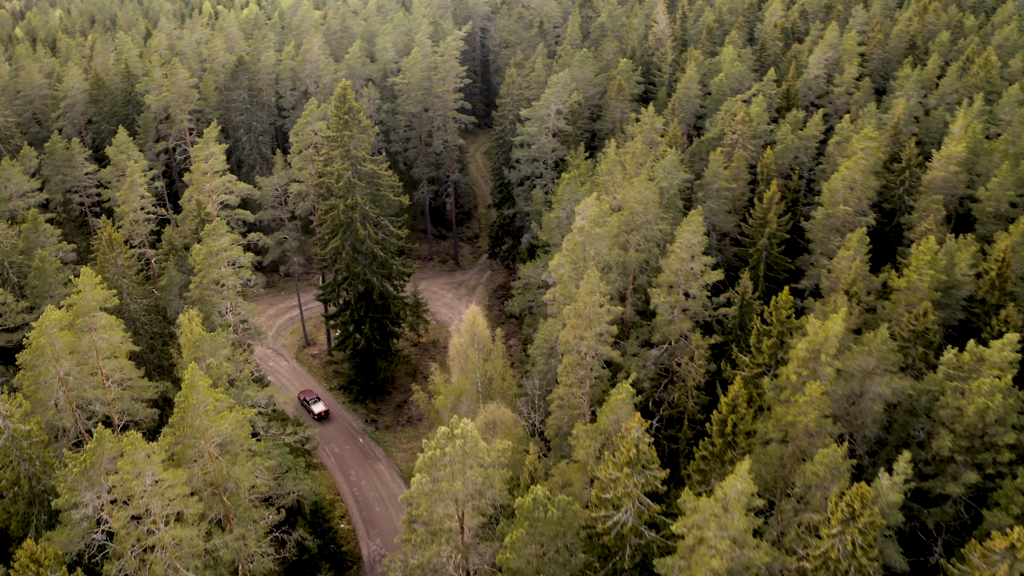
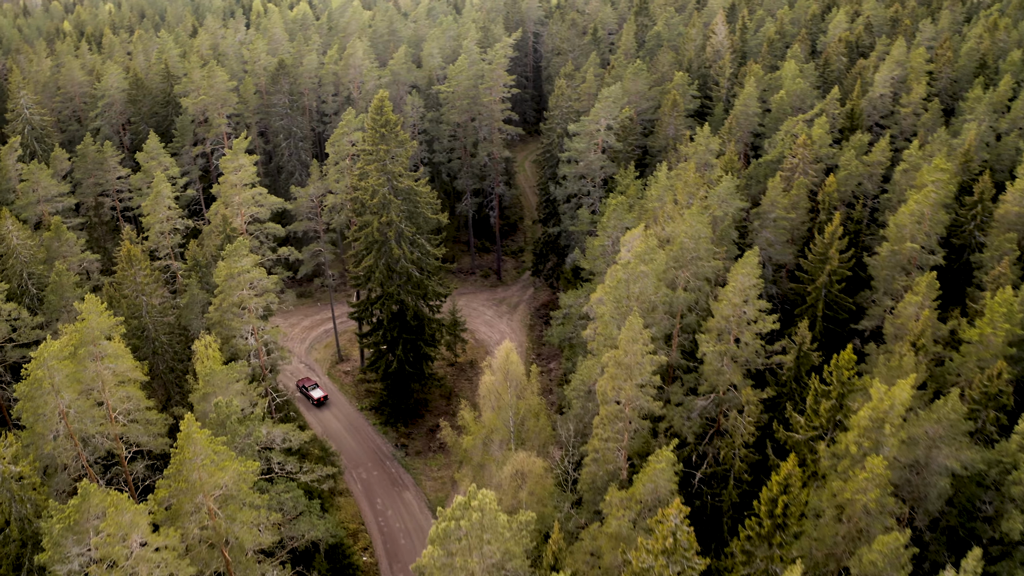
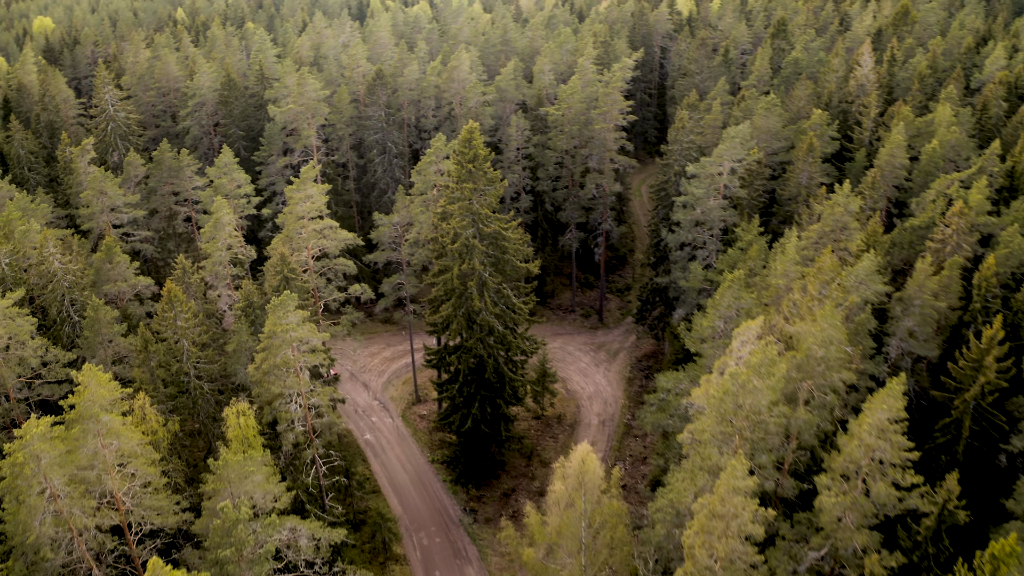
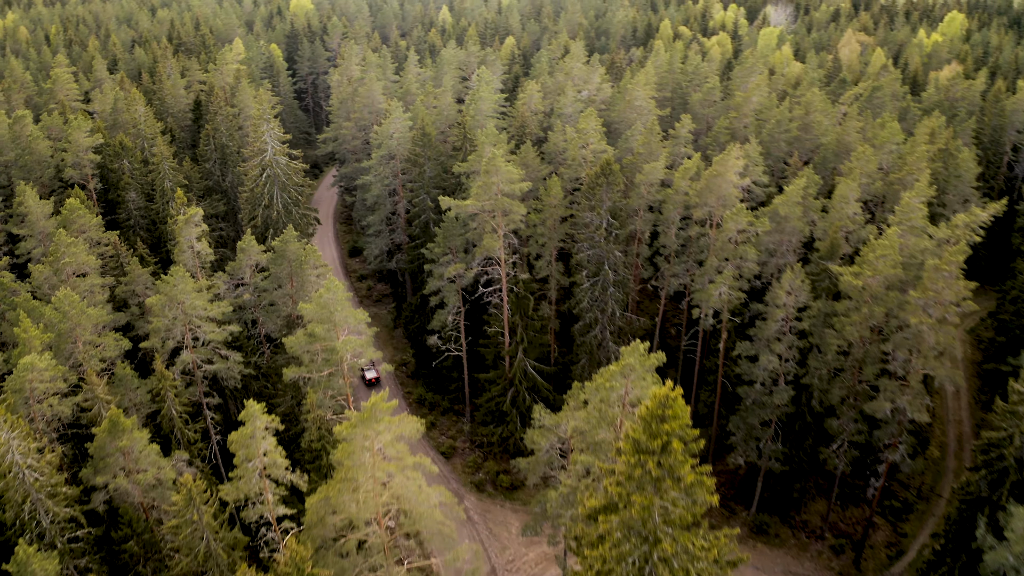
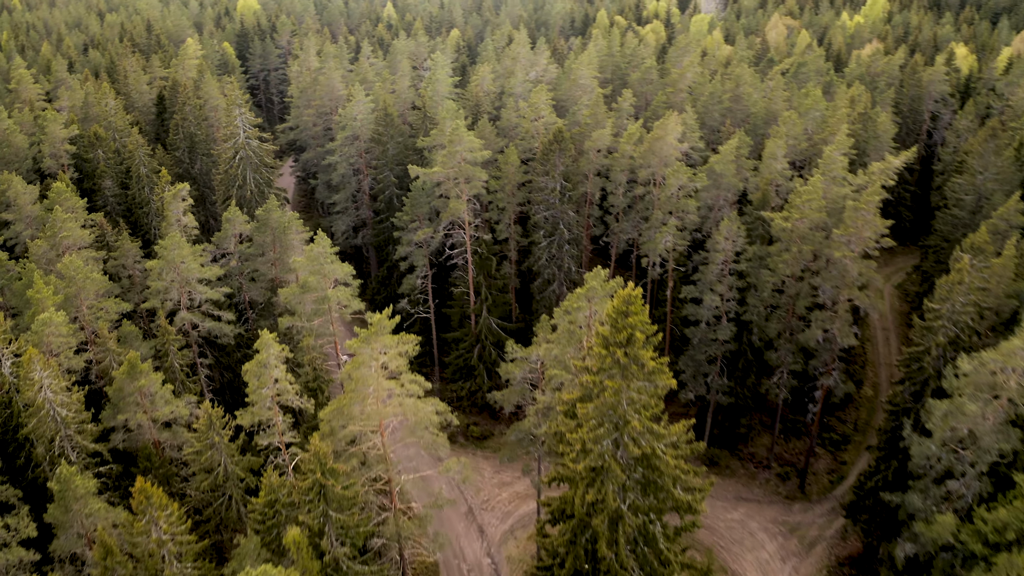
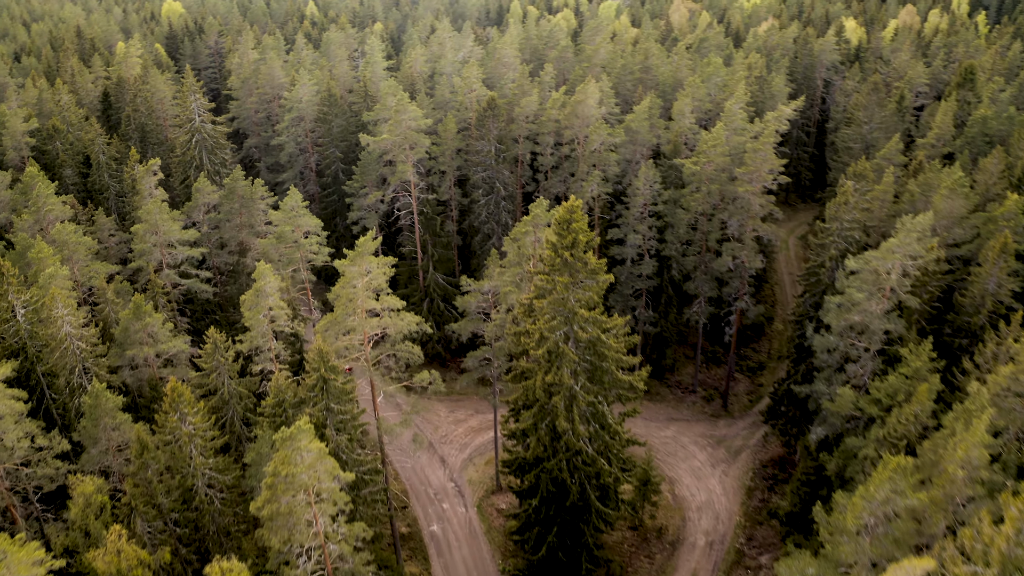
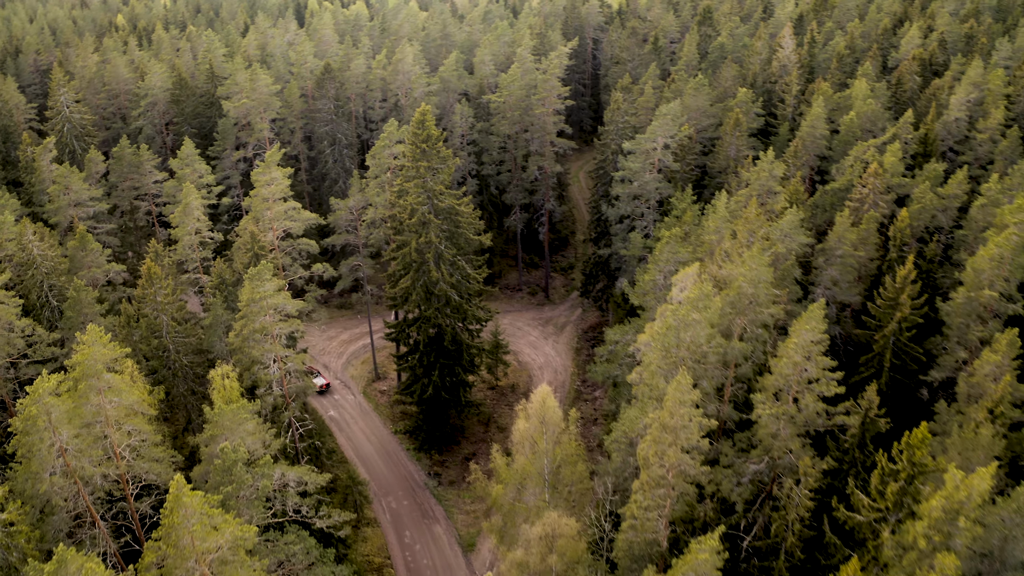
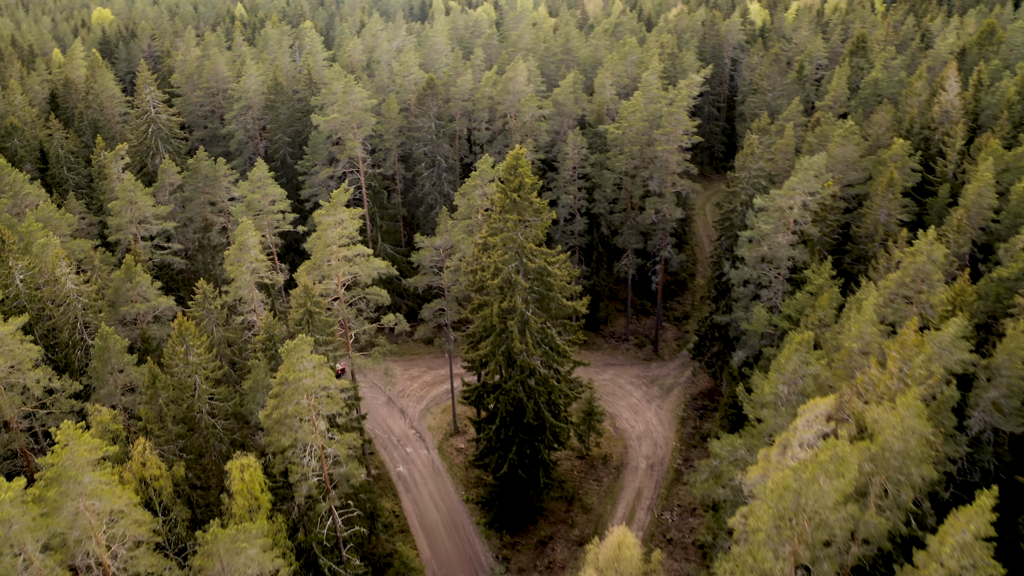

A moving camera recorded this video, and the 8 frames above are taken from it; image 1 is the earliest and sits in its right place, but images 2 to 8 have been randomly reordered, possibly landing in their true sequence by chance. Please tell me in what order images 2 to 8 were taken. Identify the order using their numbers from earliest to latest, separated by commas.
2, 7, 3, 8, 6, 5, 4
